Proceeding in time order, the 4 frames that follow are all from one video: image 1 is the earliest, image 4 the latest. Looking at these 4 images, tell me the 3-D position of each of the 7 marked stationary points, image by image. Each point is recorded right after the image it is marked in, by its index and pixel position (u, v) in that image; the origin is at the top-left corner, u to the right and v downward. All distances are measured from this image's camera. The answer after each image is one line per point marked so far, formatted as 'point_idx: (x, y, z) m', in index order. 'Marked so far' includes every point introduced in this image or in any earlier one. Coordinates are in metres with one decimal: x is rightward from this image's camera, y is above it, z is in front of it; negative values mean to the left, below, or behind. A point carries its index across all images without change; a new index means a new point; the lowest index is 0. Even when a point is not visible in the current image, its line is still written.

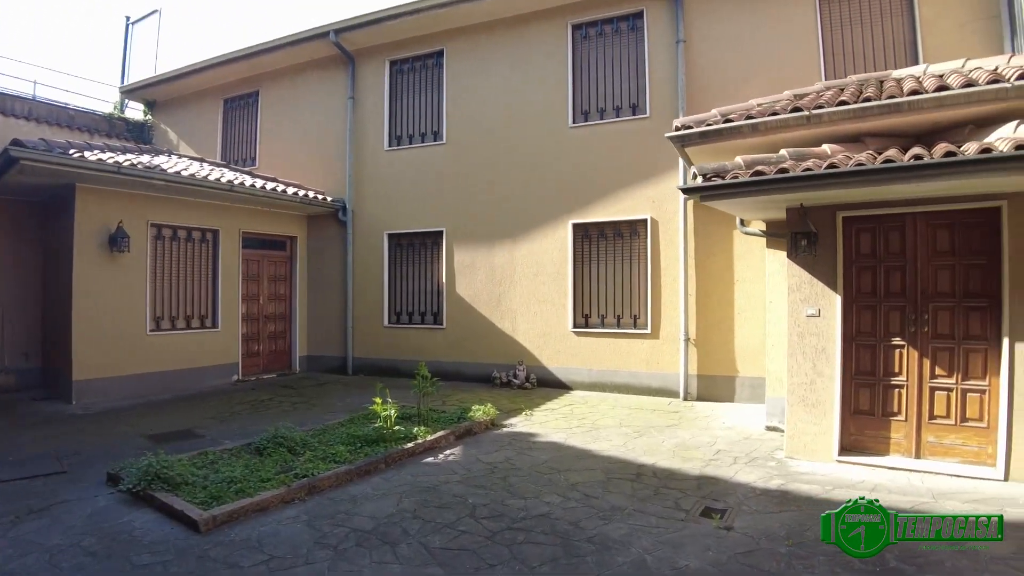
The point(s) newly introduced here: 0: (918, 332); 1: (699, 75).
0: (+3.3, -0.4, +5.2) m
1: (+2.3, +2.6, +7.9) m
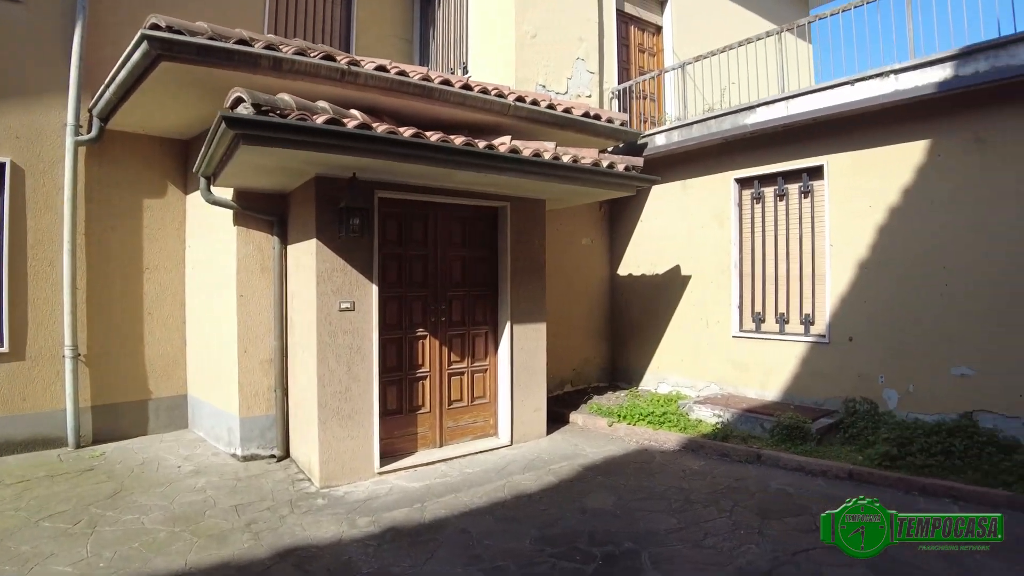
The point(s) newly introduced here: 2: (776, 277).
0: (-0.6, -0.3, +5.3) m
1: (-3.5, +2.7, +5.3) m
2: (+2.4, +0.1, +5.8) m
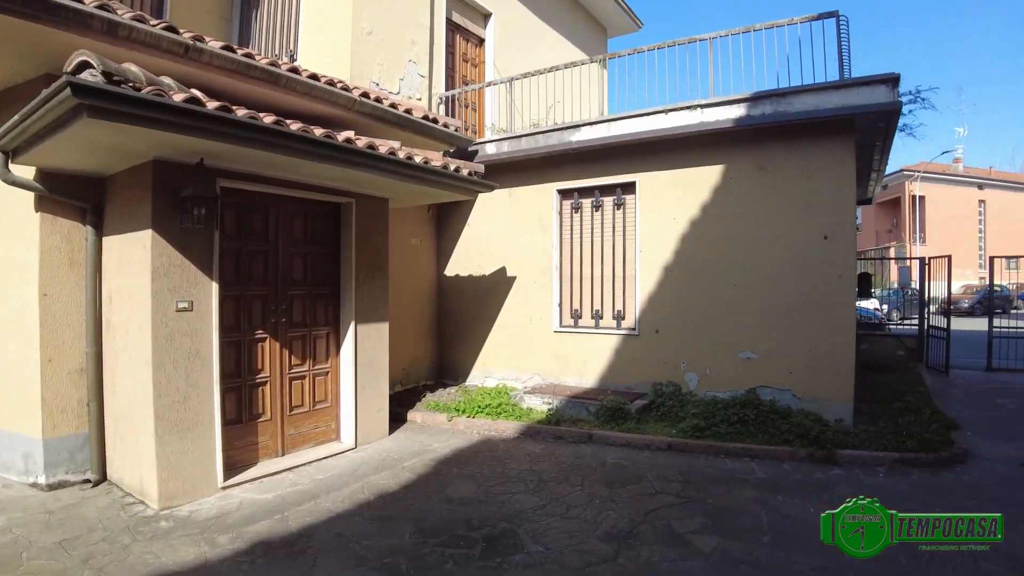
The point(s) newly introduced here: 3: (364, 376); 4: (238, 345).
0: (-1.8, -0.3, +5.0) m
1: (-4.5, +2.7, +4.0) m
2: (+0.8, +0.1, +6.5) m
3: (-1.3, -0.8, +5.5) m
4: (-2.0, -0.4, +4.7) m
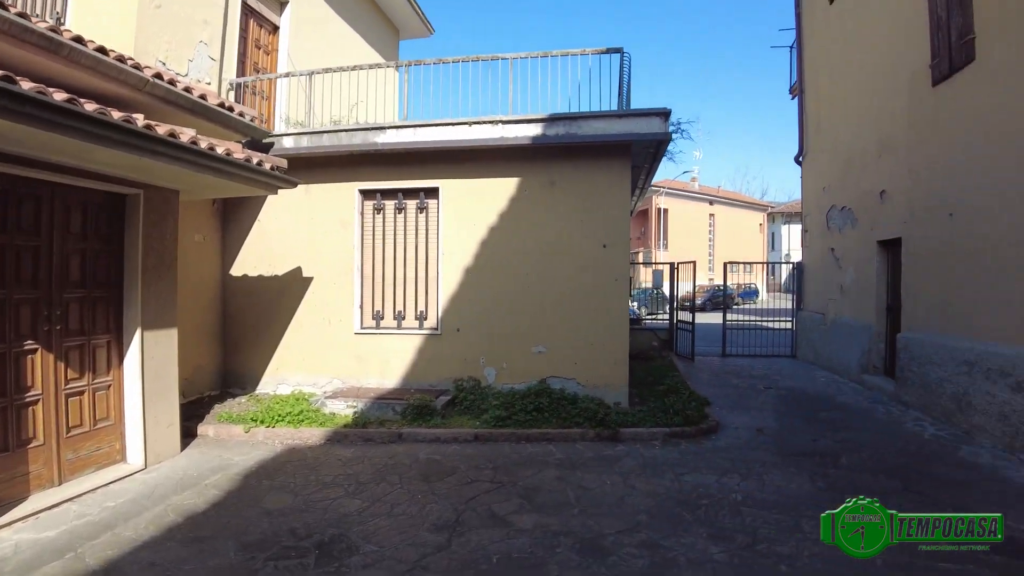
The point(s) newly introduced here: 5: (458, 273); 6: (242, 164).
0: (-3.0, -0.3, +4.3) m
1: (-5.2, +2.7, +2.4) m
2: (-1.2, +0.1, +6.7) m
3: (-2.7, -0.8, +4.9) m
4: (-3.1, -0.4, +3.9) m
5: (-0.5, +0.1, +6.4) m
6: (-2.1, +1.0, +5.2) m
